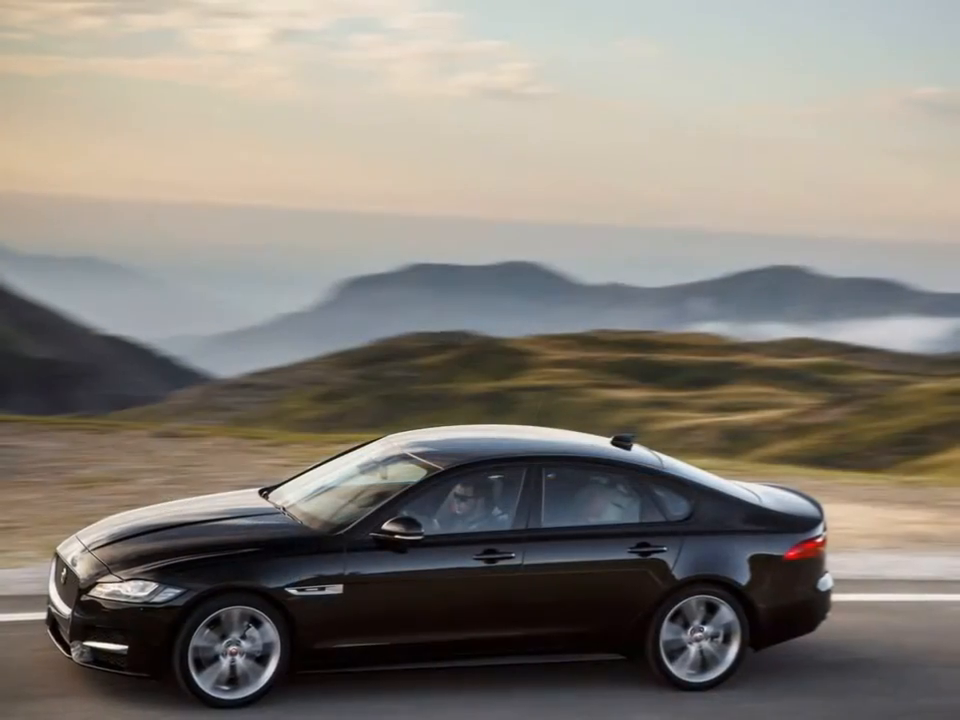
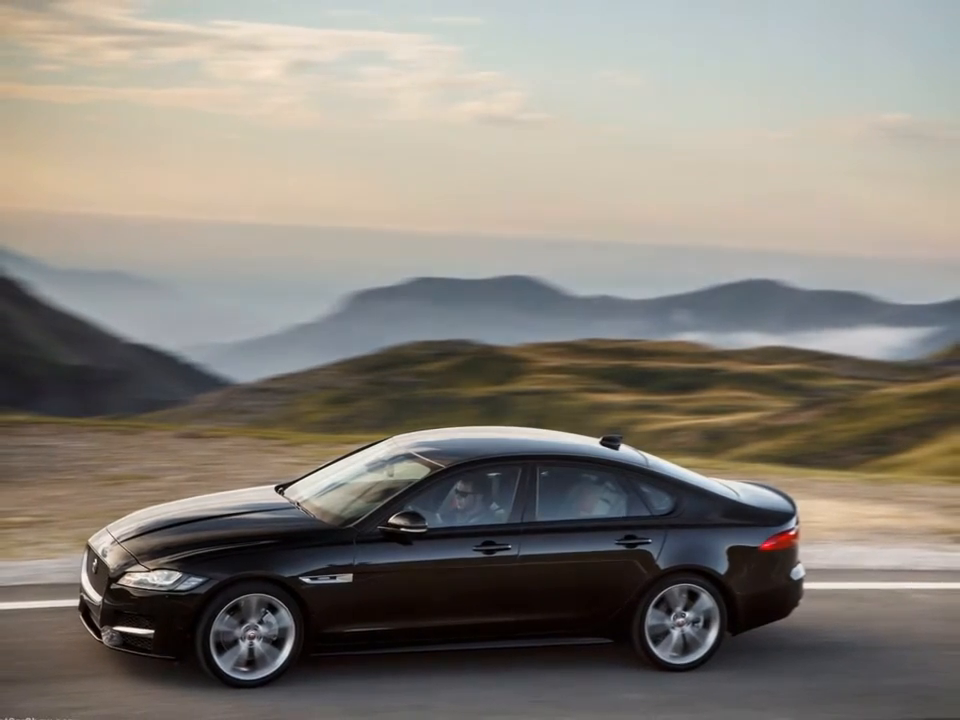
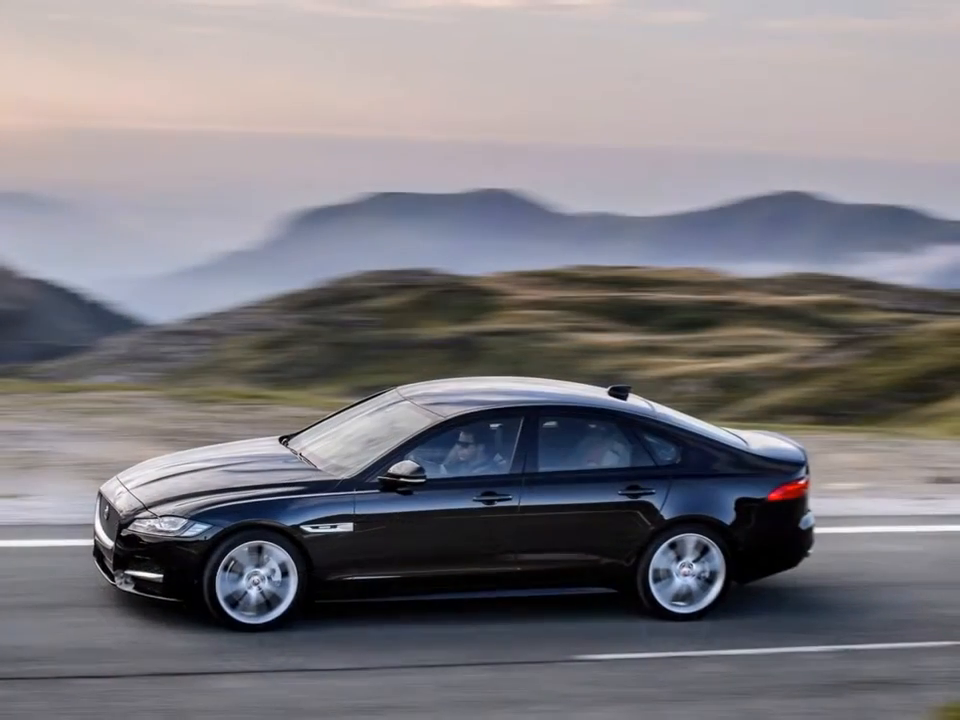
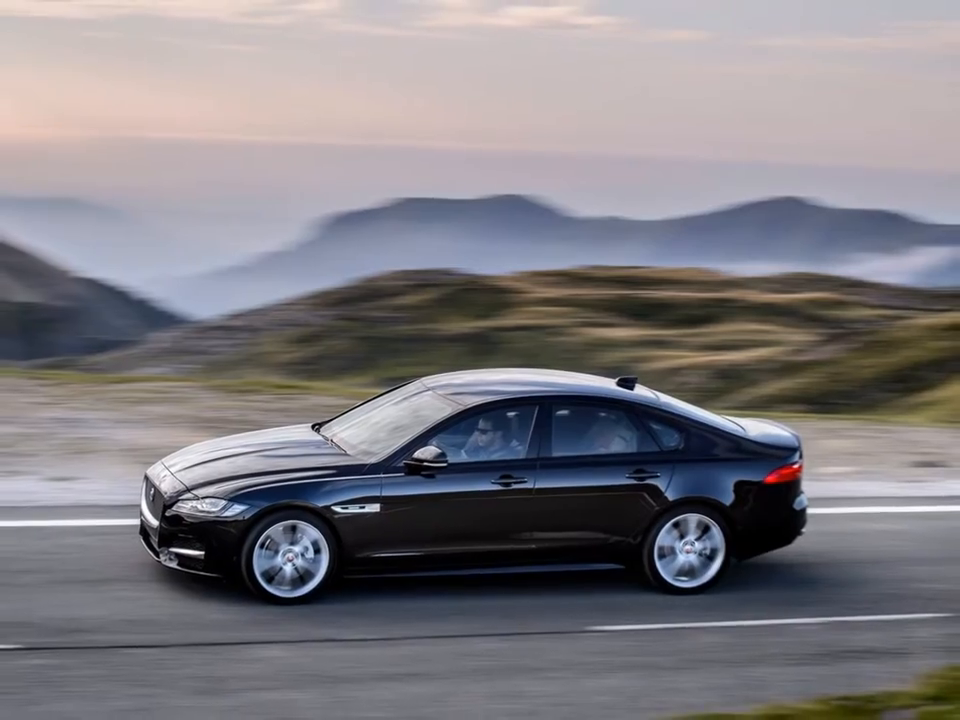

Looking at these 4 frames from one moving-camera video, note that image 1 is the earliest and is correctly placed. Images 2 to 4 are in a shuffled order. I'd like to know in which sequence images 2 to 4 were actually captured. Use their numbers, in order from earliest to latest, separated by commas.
2, 3, 4
